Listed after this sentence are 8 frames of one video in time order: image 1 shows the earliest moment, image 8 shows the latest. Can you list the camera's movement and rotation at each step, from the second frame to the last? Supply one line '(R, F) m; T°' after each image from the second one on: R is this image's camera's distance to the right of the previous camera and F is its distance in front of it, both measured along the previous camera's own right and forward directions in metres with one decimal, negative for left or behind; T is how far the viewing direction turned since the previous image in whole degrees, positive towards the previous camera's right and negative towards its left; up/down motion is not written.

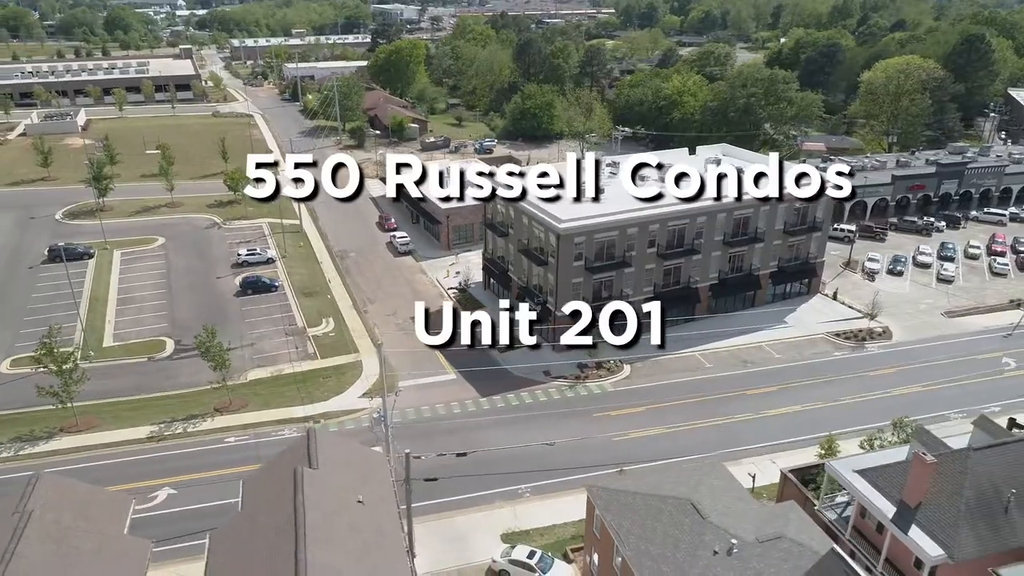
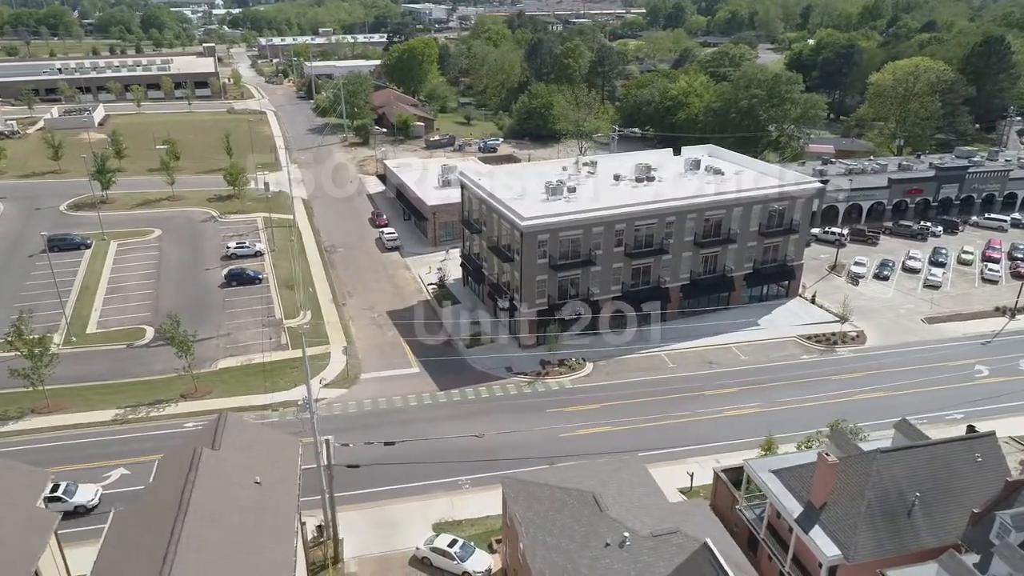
(+4.8, -0.5) m; -3°
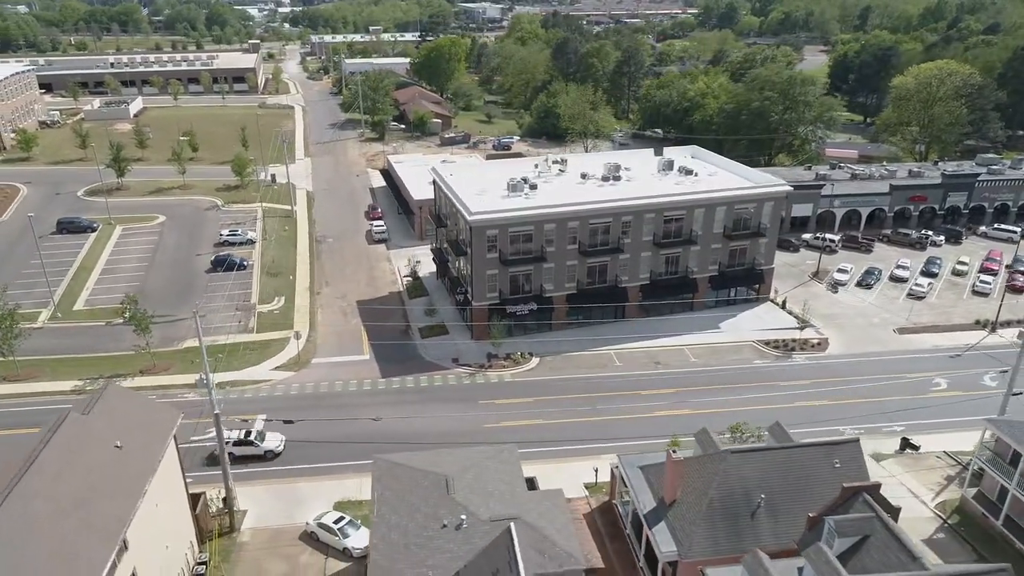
(+7.9, -0.5) m; -5°
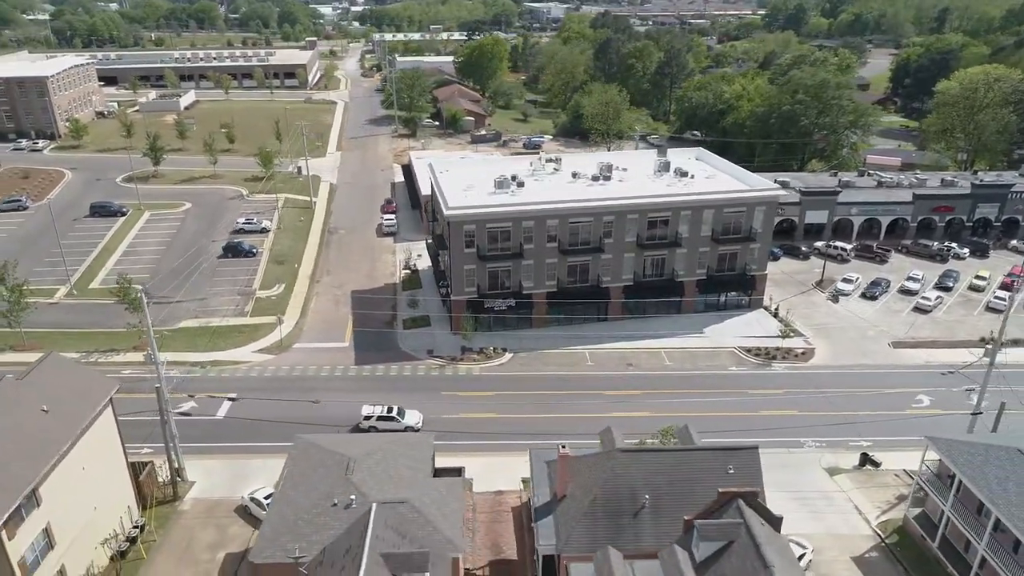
(+6.5, -0.2) m; -5°
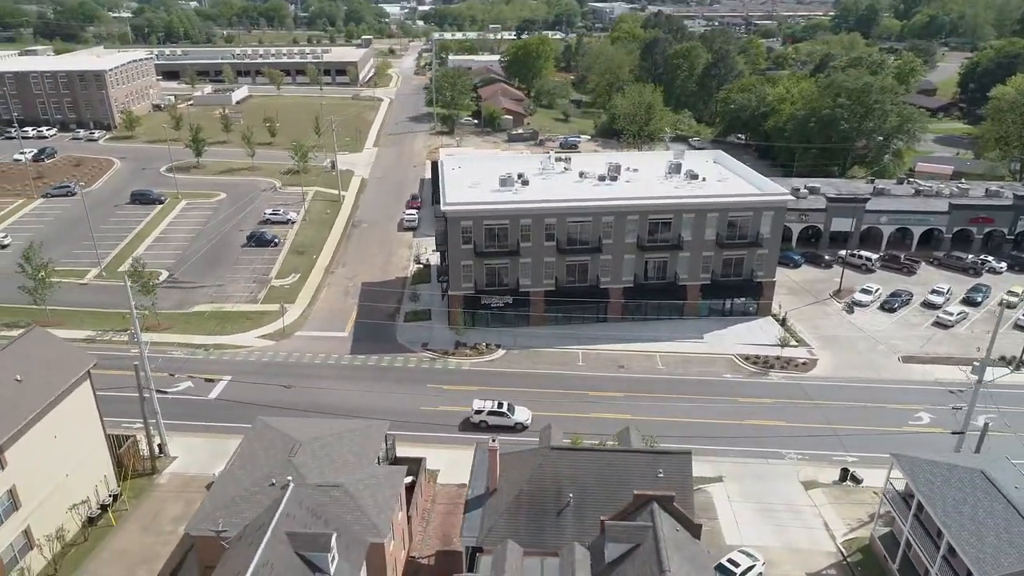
(+4.9, 0.0) m; -5°
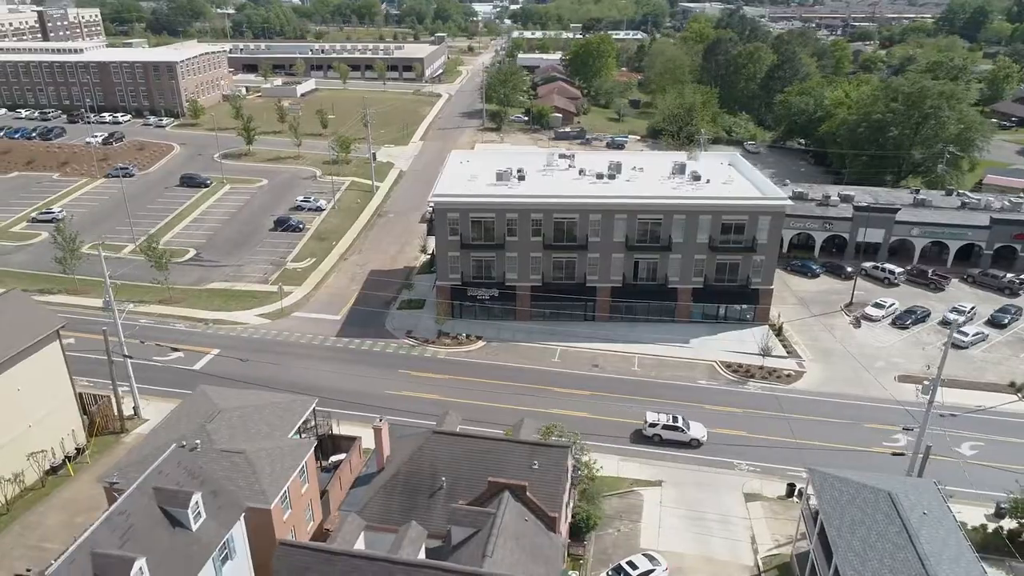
(+7.7, 0.0) m; -7°
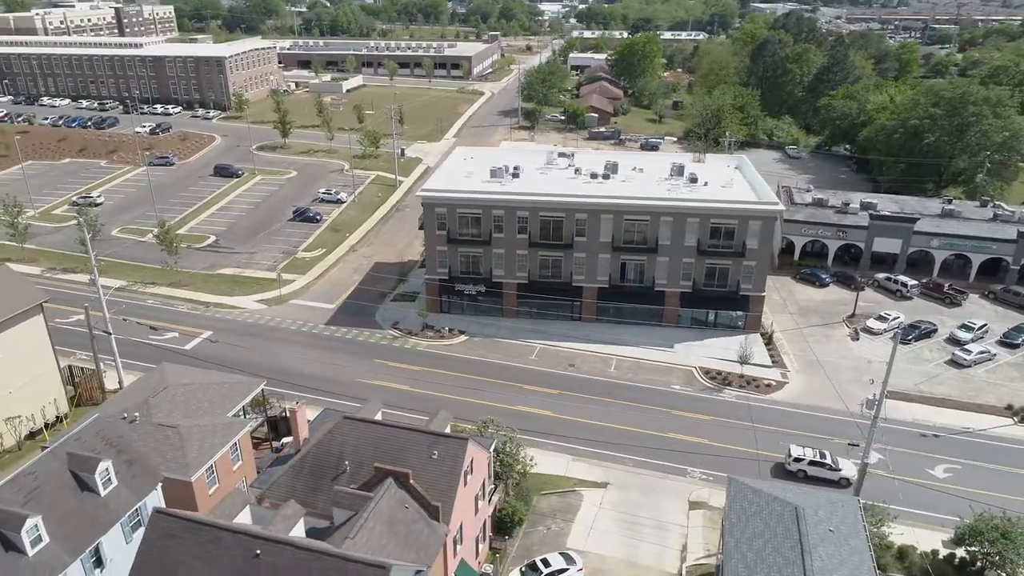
(+6.1, 0.0) m; -5°
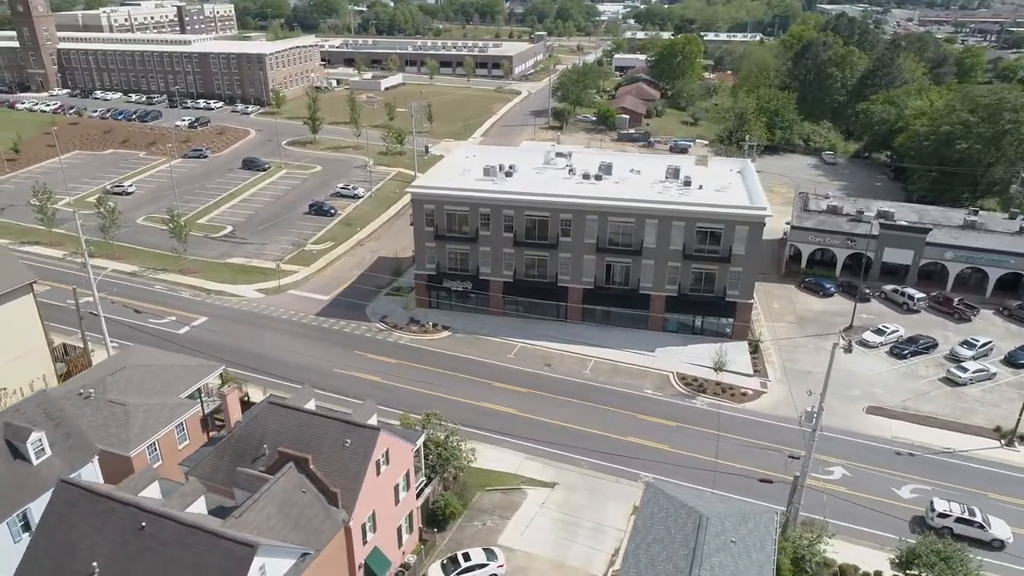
(+5.6, 0.0) m; -5°
